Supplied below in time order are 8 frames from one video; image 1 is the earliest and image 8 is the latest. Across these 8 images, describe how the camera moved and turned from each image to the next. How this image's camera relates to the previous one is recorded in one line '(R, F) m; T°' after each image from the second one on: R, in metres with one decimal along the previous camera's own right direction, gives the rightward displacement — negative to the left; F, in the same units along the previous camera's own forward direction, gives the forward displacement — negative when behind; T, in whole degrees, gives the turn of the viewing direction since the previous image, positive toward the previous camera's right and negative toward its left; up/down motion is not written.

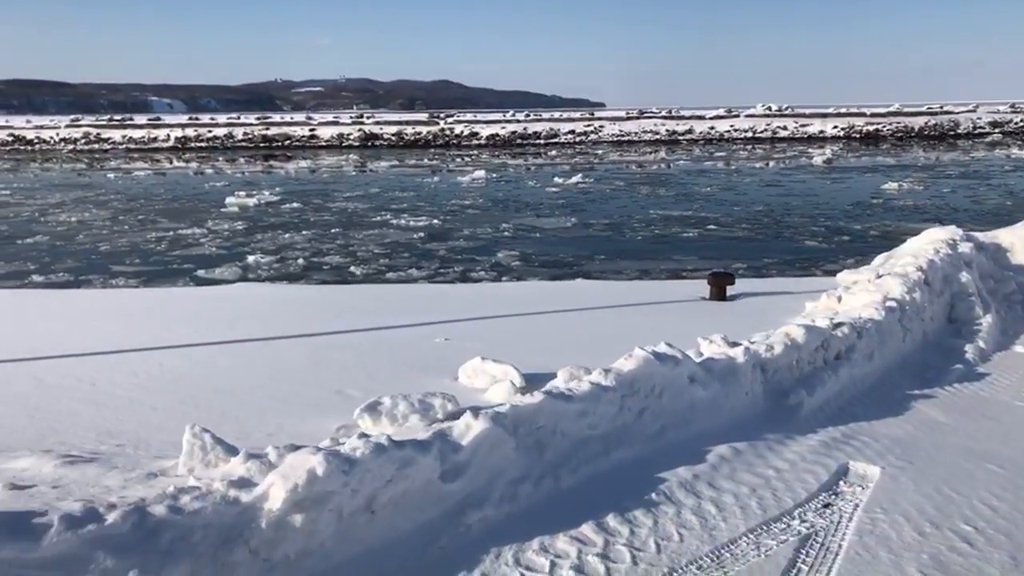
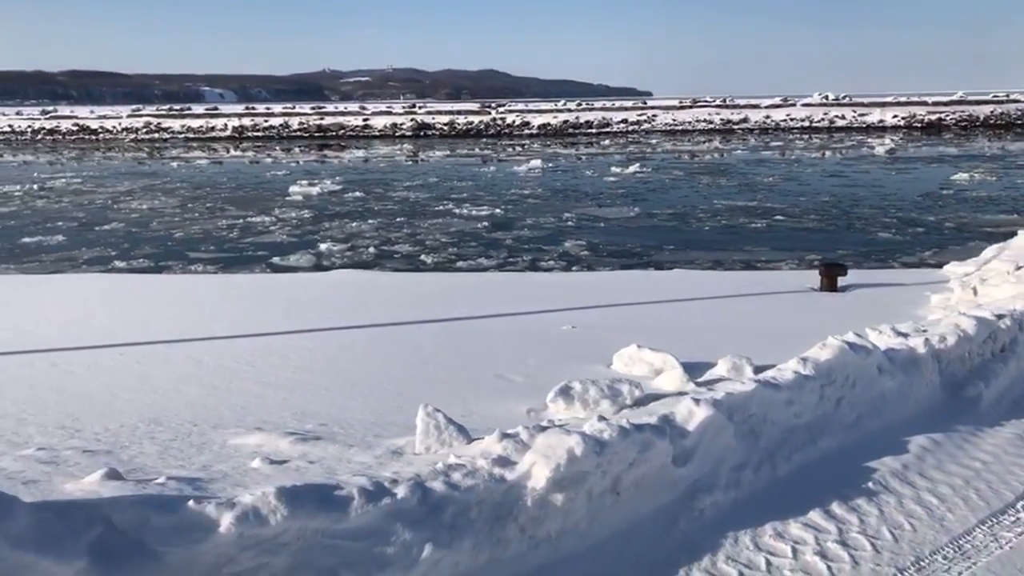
(-0.5, 0.0) m; -3°
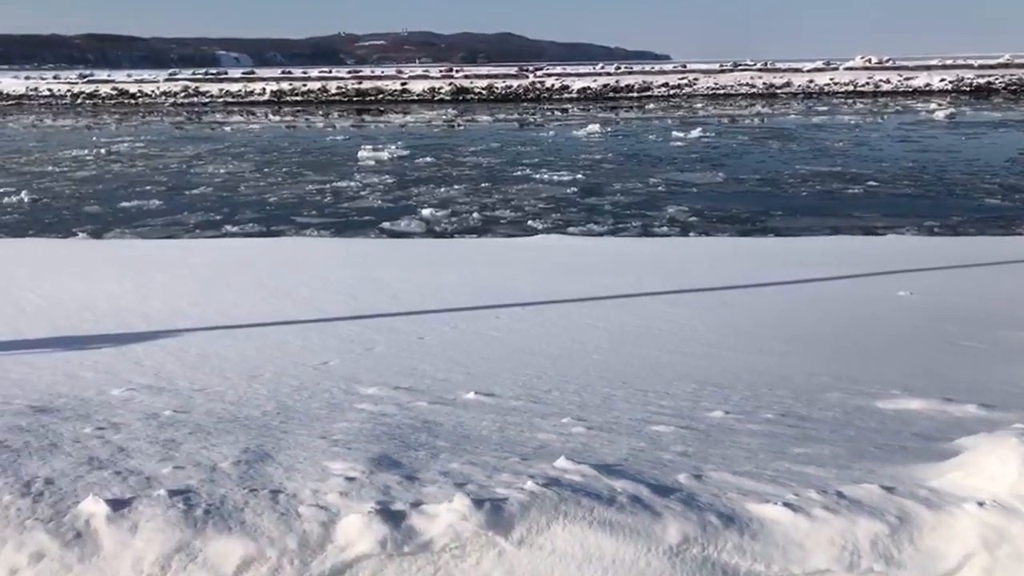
(-2.0, 0.0) m; -2°
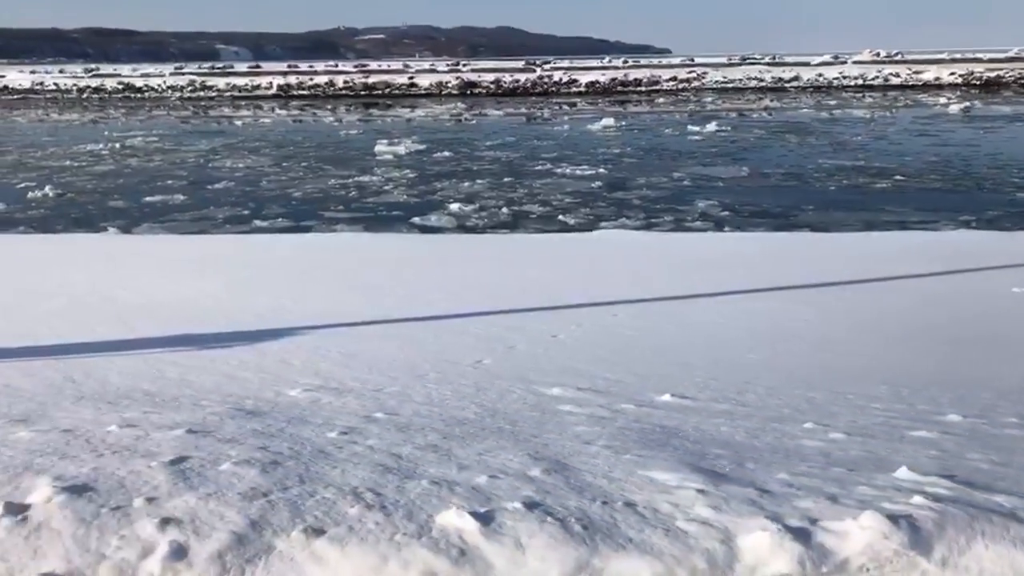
(-0.7, +0.1) m; 0°
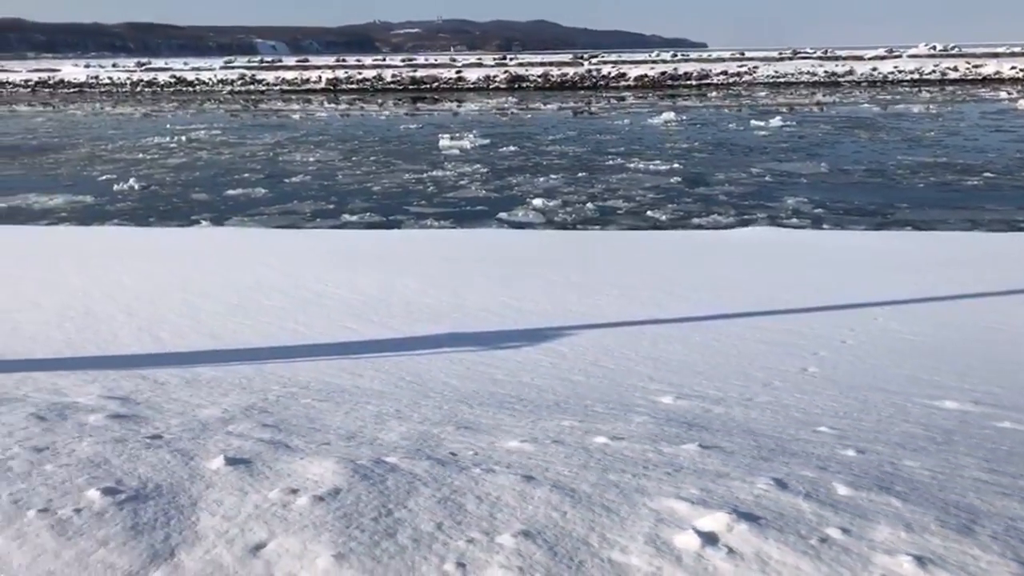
(-1.2, +0.1) m; -3°
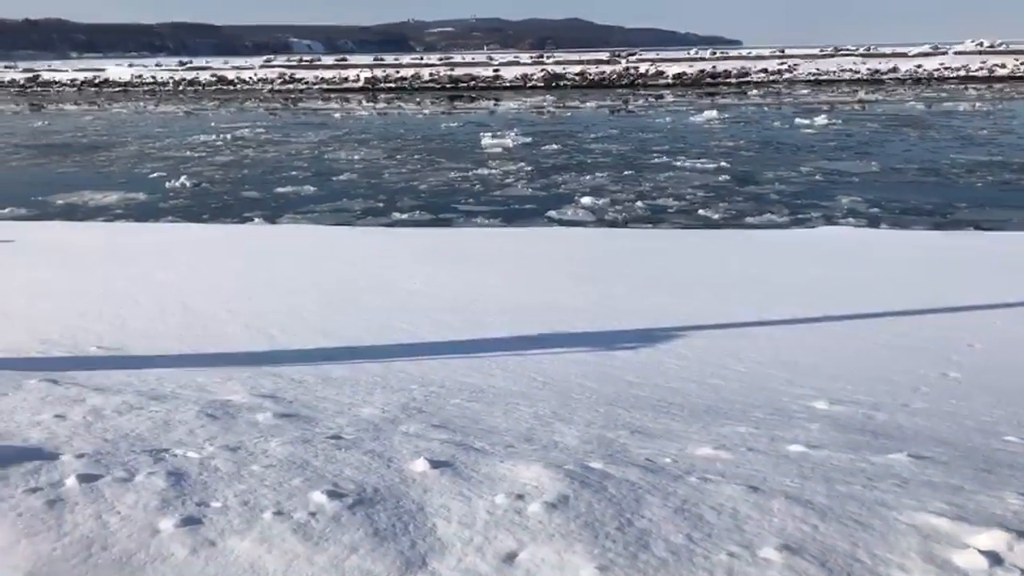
(-0.4, 0.0) m; -2°
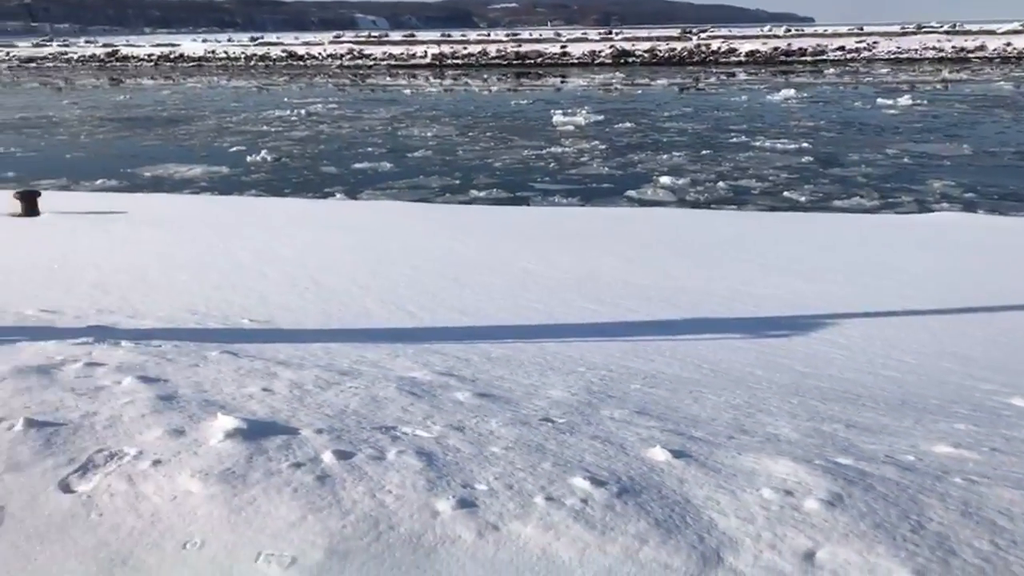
(-0.4, 0.0) m; -4°
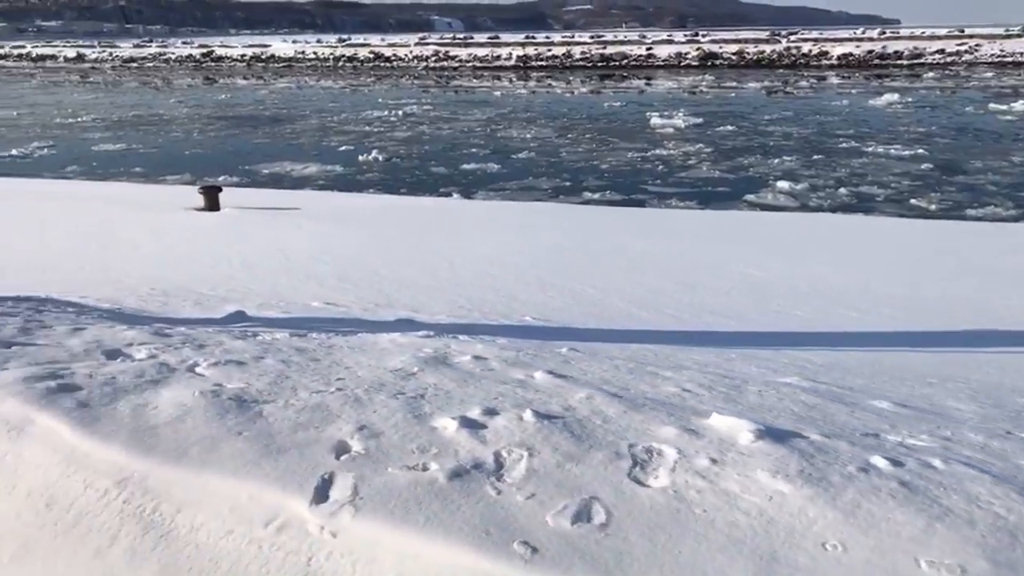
(-1.0, 0.0) m; -5°
